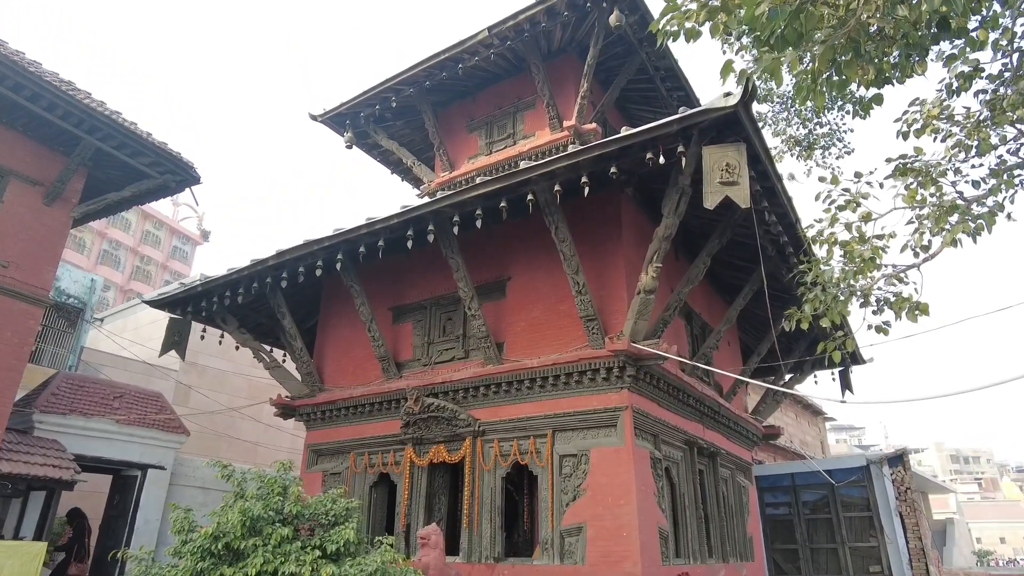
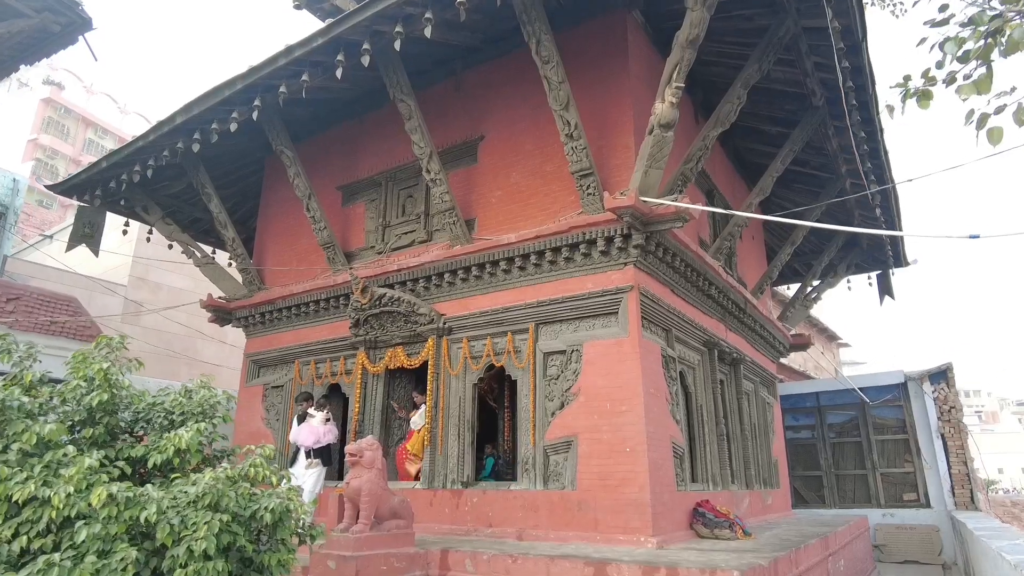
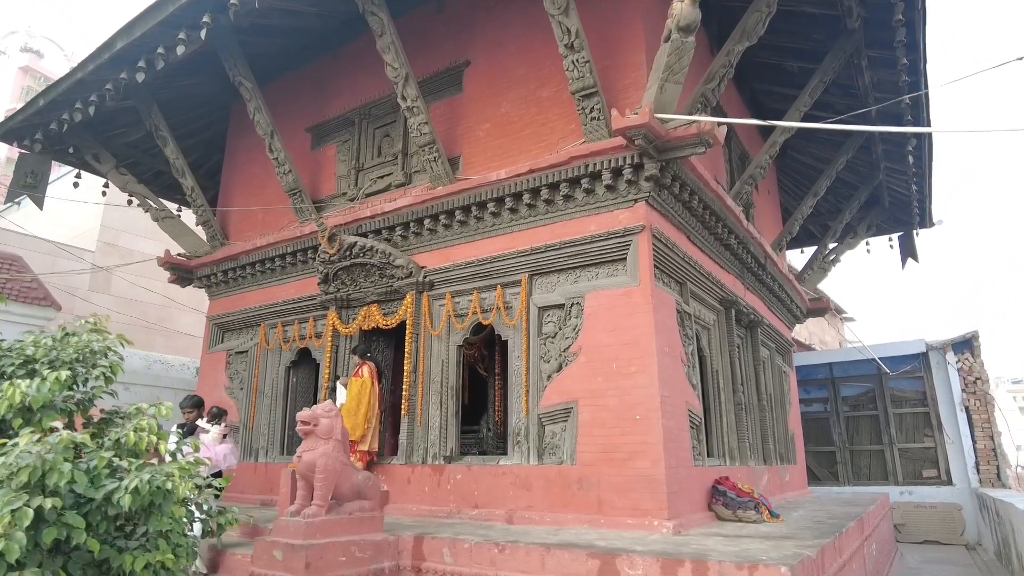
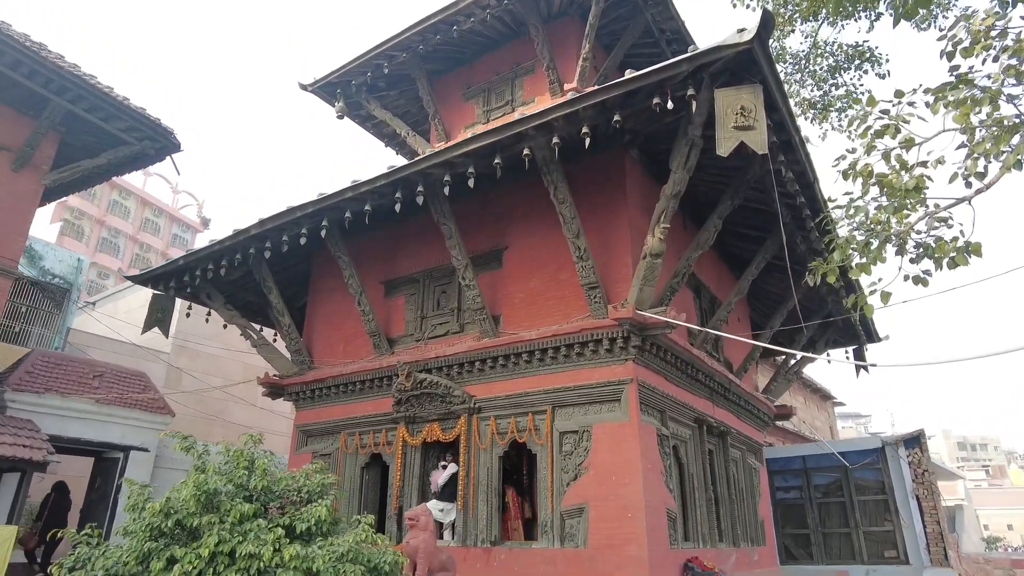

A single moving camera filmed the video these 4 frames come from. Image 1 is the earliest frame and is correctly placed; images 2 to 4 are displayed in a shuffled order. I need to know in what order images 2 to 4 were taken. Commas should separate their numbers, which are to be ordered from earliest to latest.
4, 2, 3
